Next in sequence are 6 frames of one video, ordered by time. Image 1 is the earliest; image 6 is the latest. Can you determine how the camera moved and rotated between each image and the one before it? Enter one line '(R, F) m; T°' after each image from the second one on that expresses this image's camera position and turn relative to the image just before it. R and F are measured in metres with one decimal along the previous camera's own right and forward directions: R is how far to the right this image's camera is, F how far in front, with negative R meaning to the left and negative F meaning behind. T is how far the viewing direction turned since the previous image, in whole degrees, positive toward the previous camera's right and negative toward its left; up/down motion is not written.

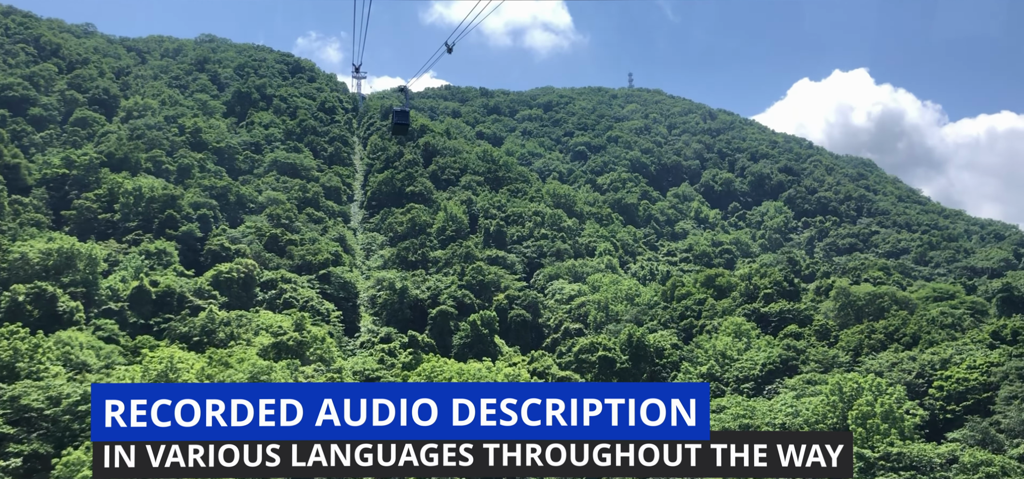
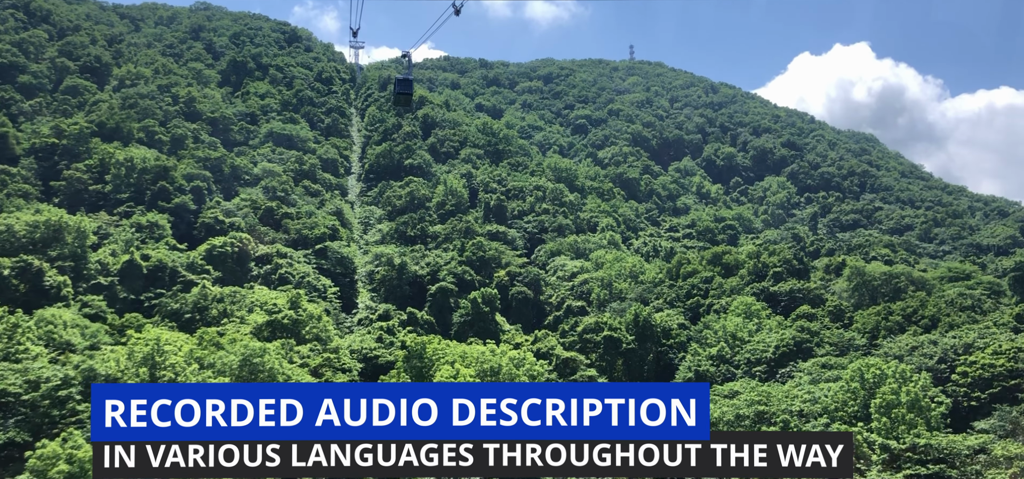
(-0.4, +2.0) m; 0°
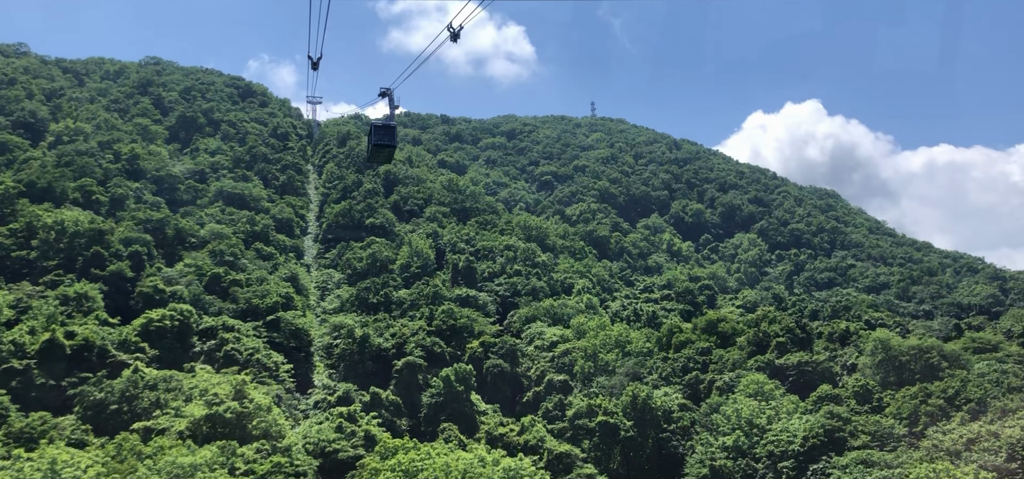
(-1.1, +6.8) m; +3°
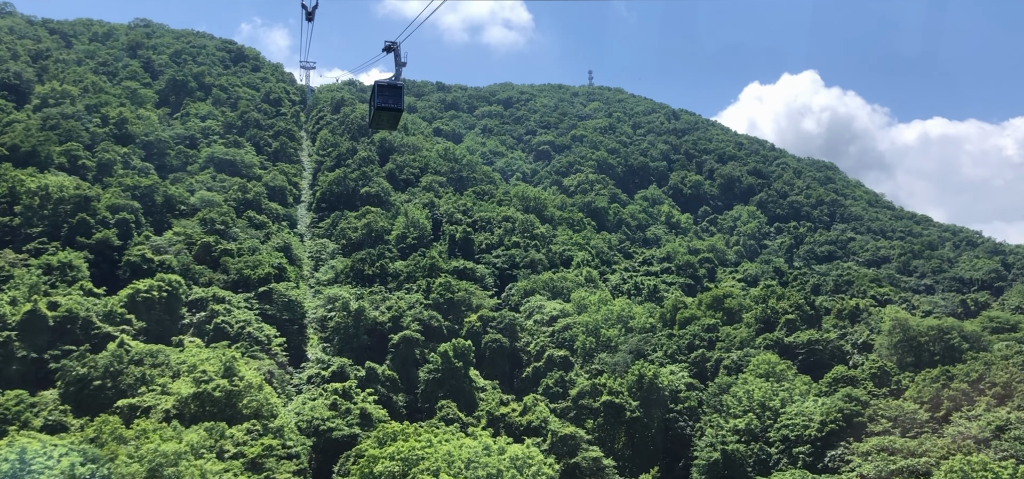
(-0.5, +2.2) m; 0°
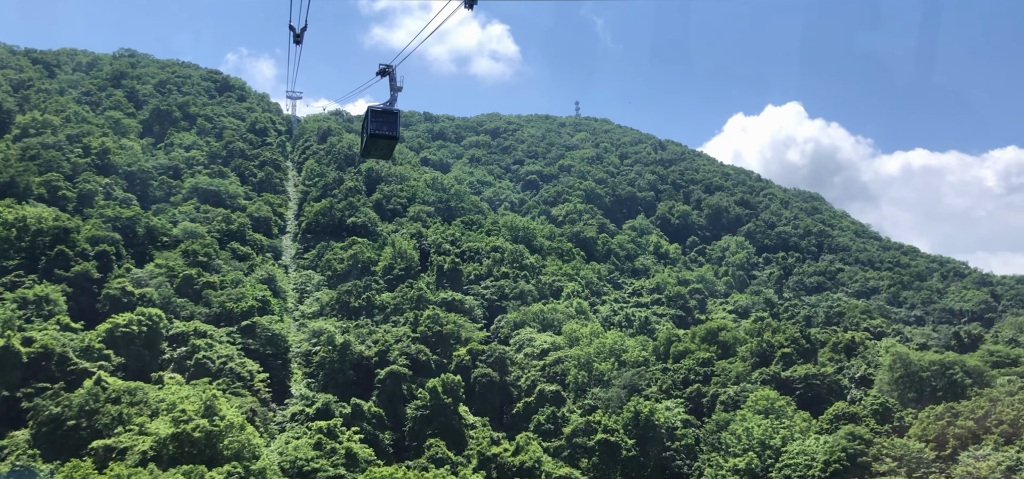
(-0.2, +1.3) m; +1°
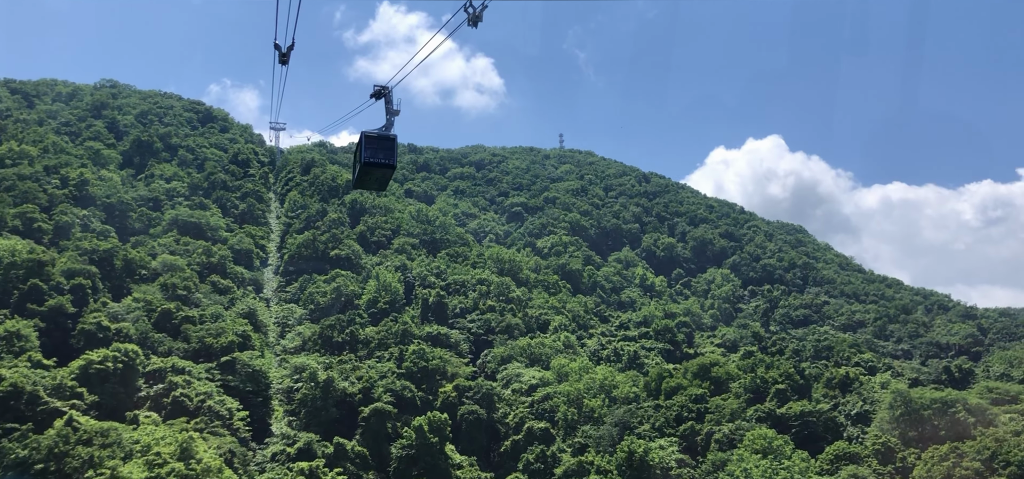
(-0.3, +1.3) m; +1°
